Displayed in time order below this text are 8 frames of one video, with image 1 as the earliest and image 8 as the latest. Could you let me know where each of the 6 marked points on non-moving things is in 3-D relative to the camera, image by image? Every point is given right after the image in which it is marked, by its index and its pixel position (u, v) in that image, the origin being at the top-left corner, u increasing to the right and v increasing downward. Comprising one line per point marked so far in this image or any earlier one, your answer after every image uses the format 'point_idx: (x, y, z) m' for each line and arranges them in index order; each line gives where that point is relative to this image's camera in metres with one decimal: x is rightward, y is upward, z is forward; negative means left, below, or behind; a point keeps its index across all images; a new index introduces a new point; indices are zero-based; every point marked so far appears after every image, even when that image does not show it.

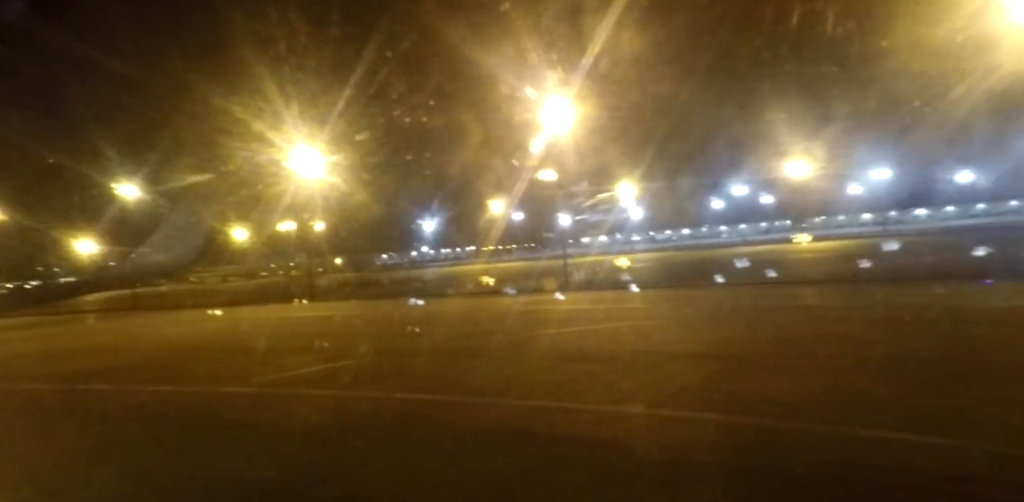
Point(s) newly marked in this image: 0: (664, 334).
0: (+2.9, -1.7, +15.1) m
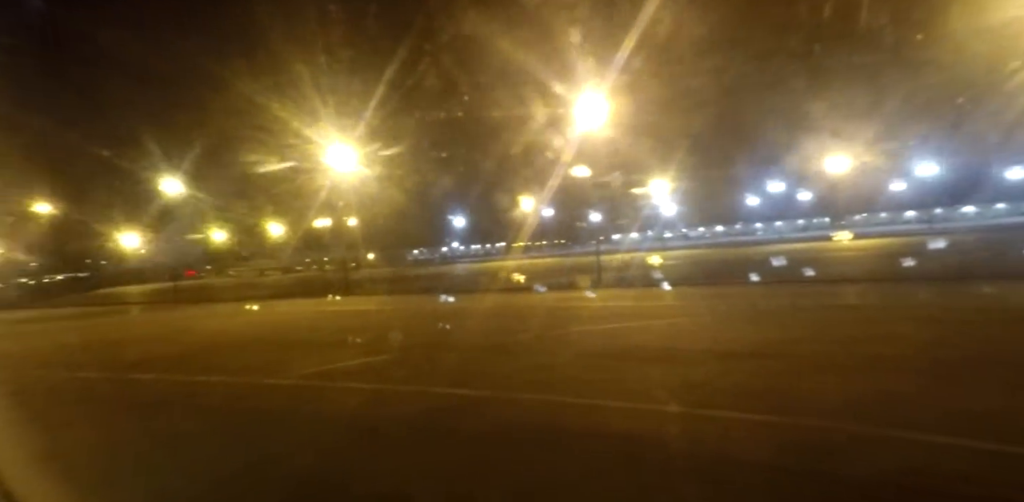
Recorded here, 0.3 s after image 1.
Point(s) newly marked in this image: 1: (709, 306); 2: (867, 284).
0: (+3.6, -1.7, +14.9) m
1: (+4.9, -1.4, +18.9) m
2: (+8.8, -0.8, +18.5) m
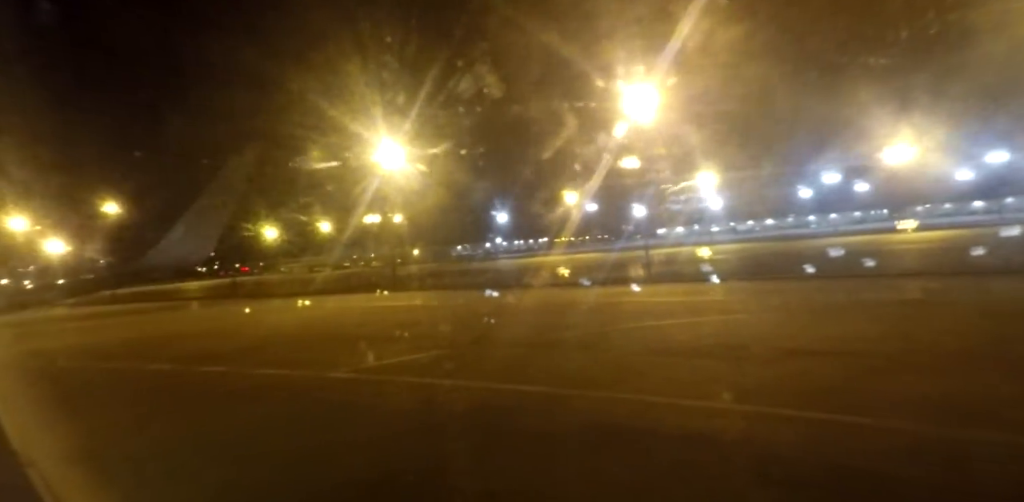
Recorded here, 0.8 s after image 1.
0: (+4.6, -1.5, +14.6) m
1: (+6.1, -1.3, +18.5) m
2: (+10.0, -0.6, +17.9) m
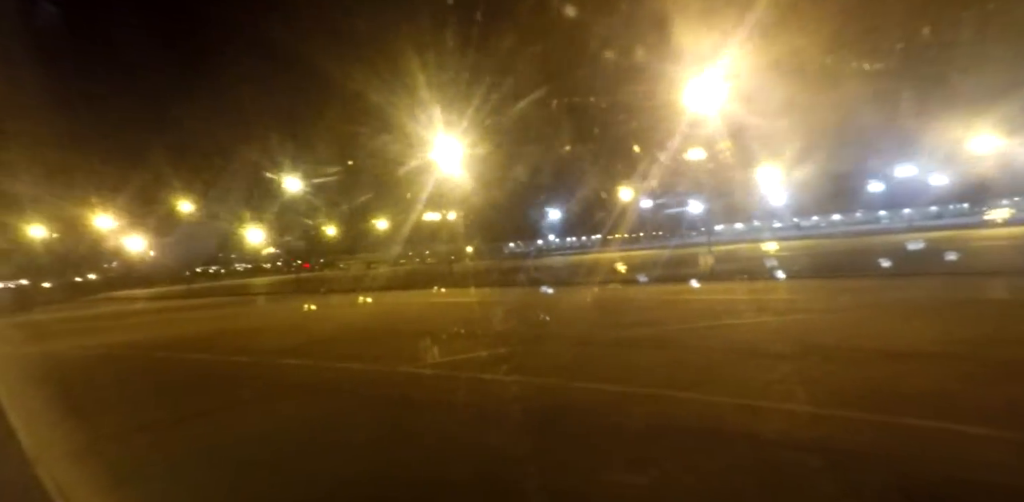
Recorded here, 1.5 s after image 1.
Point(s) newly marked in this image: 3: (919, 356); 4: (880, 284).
0: (+5.9, -1.4, +14.1) m
1: (+7.6, -1.2, +17.8) m
2: (+11.5, -0.5, +17.0) m
3: (+5.9, -1.5, +10.4) m
4: (+9.7, -0.8, +19.5) m
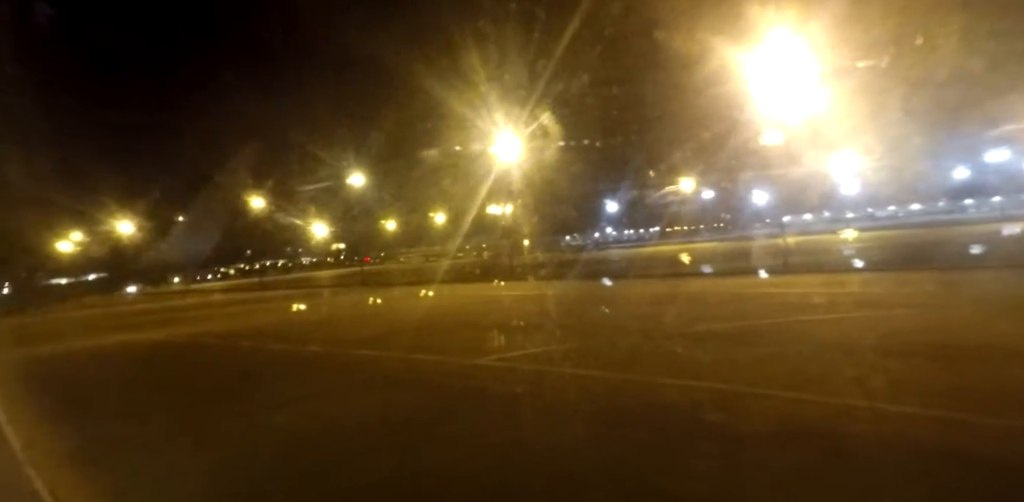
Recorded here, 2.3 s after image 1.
0: (+7.2, -1.3, +13.3) m
1: (+9.2, -1.0, +16.8) m
2: (+13.0, -0.3, +15.6) m
3: (+6.9, -1.3, +9.5) m
4: (+11.5, -0.6, +18.3) m
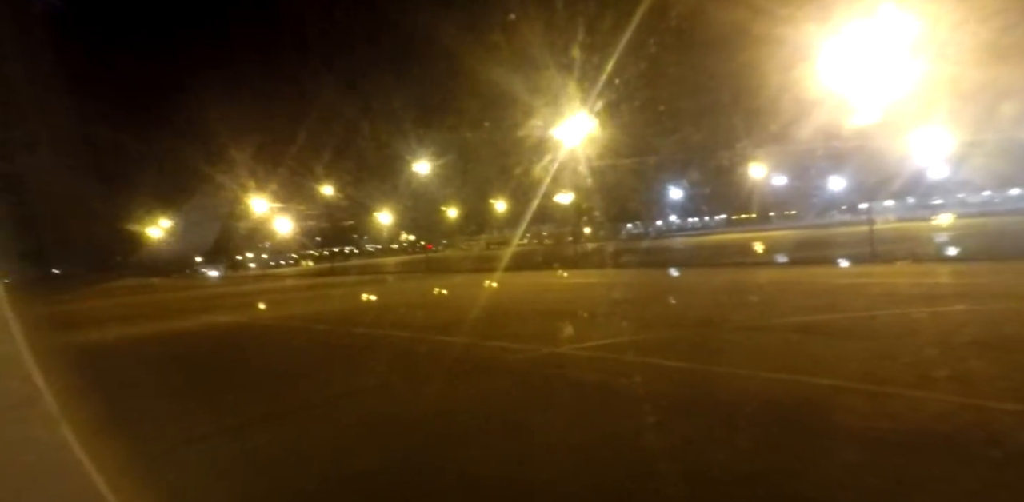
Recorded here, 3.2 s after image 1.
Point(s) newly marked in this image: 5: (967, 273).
0: (+8.6, -1.0, +12.2) m
1: (+11.0, -0.7, +15.5) m
2: (+14.7, -0.1, +14.0) m
3: (+8.1, -1.1, +8.4) m
4: (+13.4, -0.3, +16.8) m
5: (+12.4, -0.5, +19.1) m
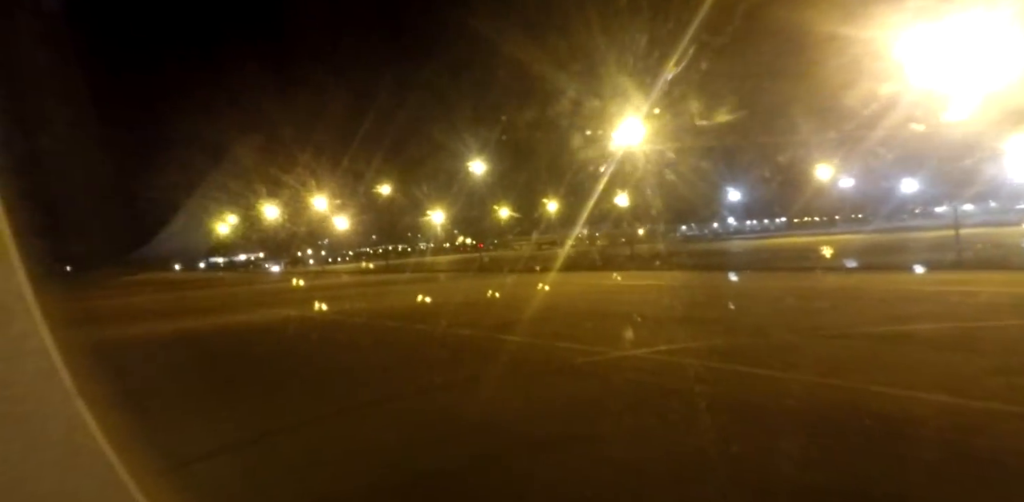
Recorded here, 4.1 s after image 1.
0: (+9.8, -1.1, +10.9) m
1: (+12.4, -0.8, +14.0) m
2: (+16.0, -0.3, +12.2) m
3: (+9.0, -1.2, +7.2) m
4: (+14.9, -0.5, +15.2) m
5: (+14.1, -0.6, +17.5) m
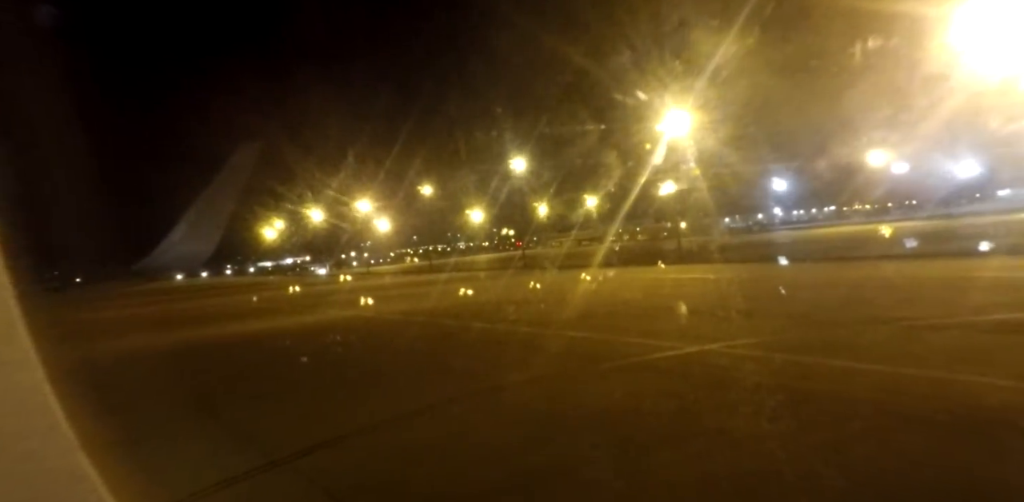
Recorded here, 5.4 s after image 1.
0: (+10.7, -0.7, +9.7) m
1: (+13.4, -0.3, +12.7) m
2: (+16.9, +0.3, +10.7) m
3: (+9.6, -0.8, +6.1) m
4: (+15.9, +0.1, +13.7) m
5: (+15.3, -0.1, +16.0) m
